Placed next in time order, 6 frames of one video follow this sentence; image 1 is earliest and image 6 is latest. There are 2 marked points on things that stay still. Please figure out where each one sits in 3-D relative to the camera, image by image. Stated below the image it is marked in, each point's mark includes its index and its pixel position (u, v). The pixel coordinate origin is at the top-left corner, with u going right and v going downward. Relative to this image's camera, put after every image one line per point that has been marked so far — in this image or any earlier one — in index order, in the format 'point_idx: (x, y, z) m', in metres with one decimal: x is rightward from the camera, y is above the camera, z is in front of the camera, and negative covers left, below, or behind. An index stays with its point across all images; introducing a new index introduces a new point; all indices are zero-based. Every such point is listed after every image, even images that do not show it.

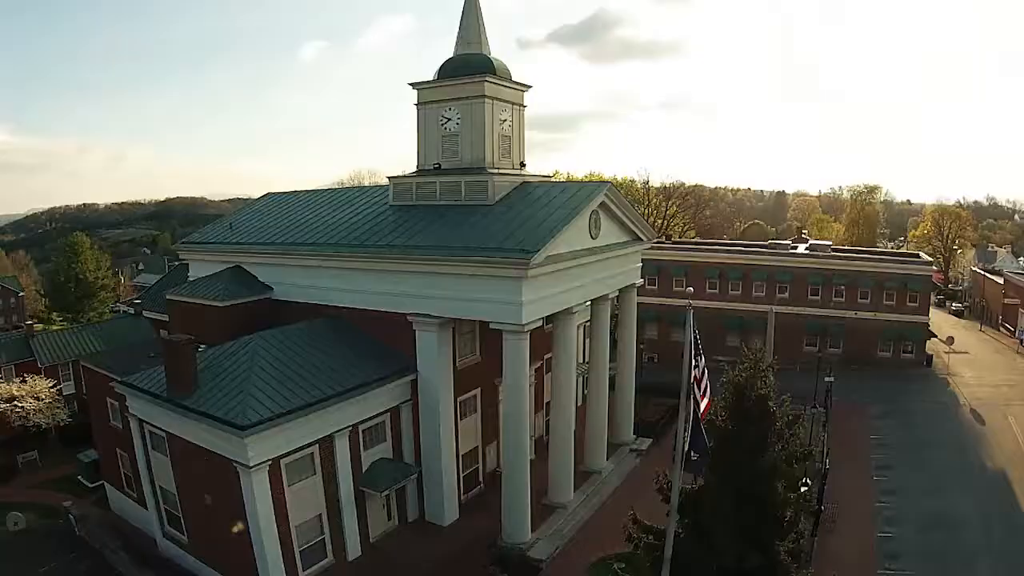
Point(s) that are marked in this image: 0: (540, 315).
0: (+0.9, -0.9, +19.8) m
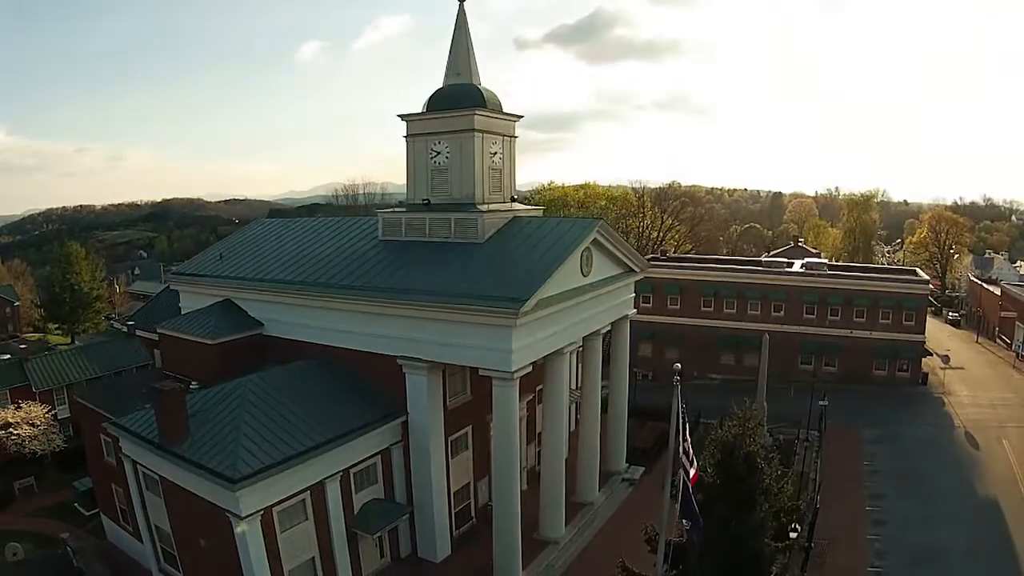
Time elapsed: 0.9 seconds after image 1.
0: (+0.6, -2.3, +19.7) m
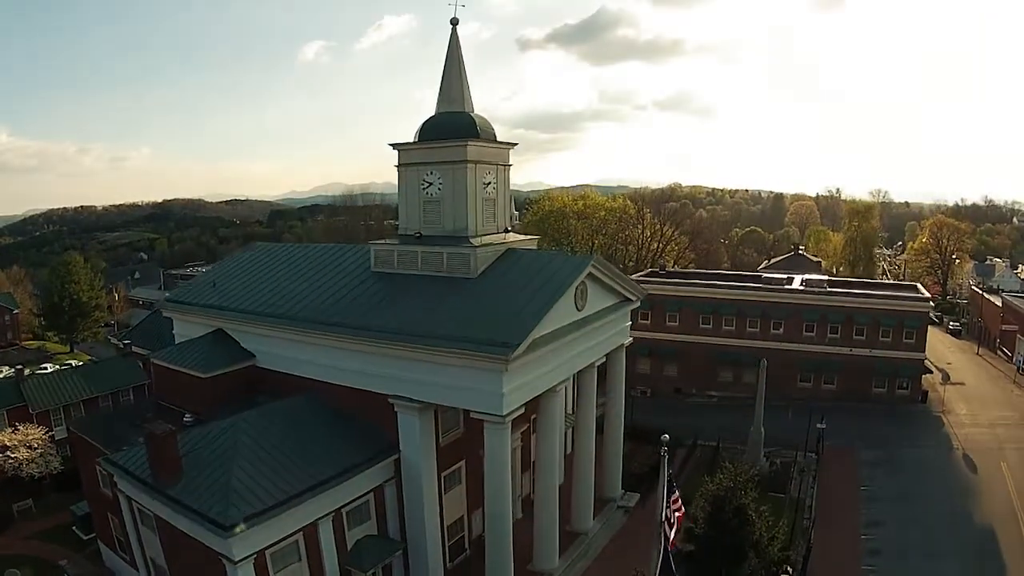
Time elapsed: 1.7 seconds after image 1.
0: (+0.3, -3.6, +19.6) m
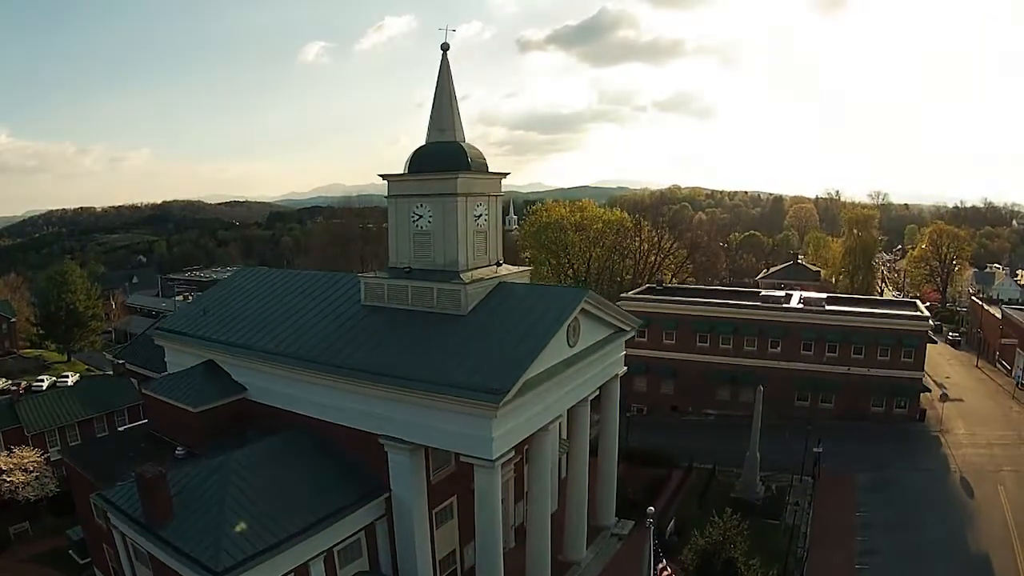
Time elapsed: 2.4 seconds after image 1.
0: (0.0, -5.0, +19.4) m
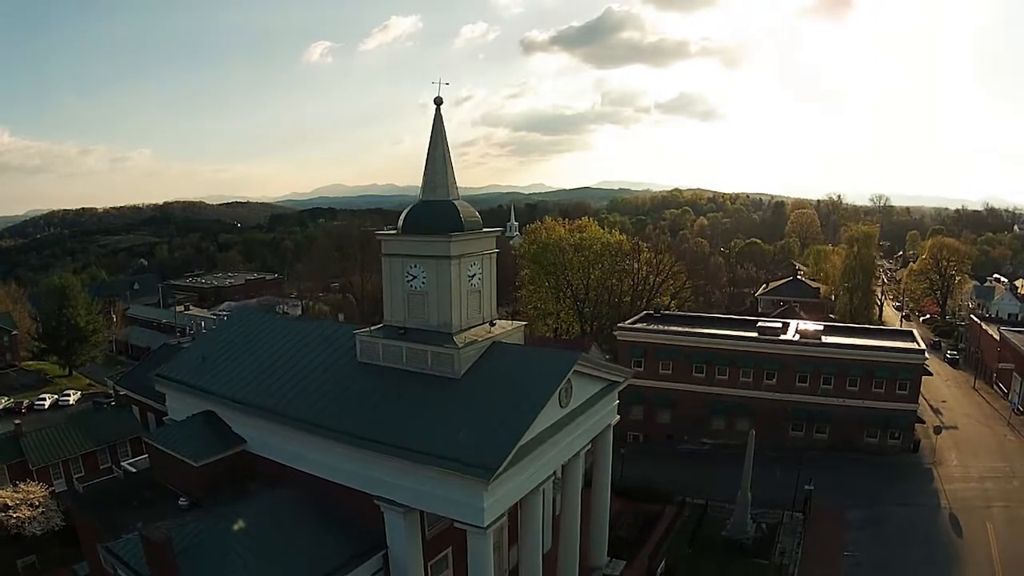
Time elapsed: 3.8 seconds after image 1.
0: (-0.3, -7.3, +19.8) m
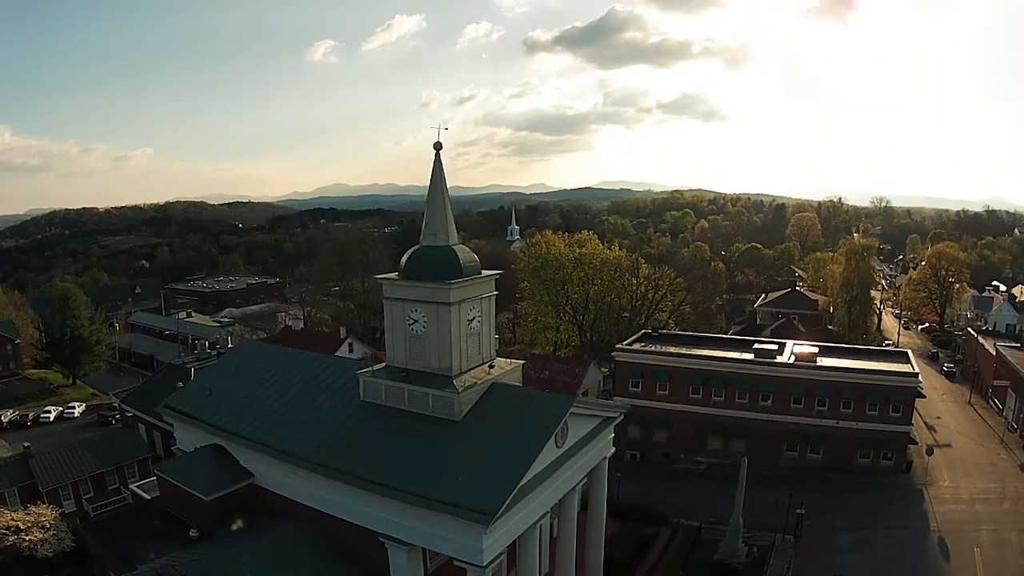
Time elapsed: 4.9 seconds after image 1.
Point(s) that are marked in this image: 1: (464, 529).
0: (-0.3, -9.0, +20.5) m
1: (-1.7, -8.1, +19.8) m
